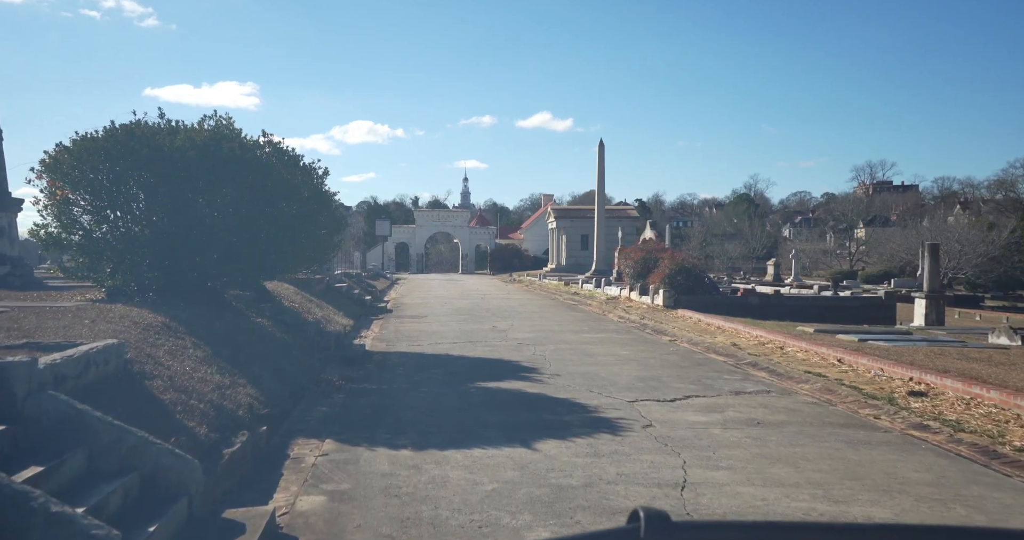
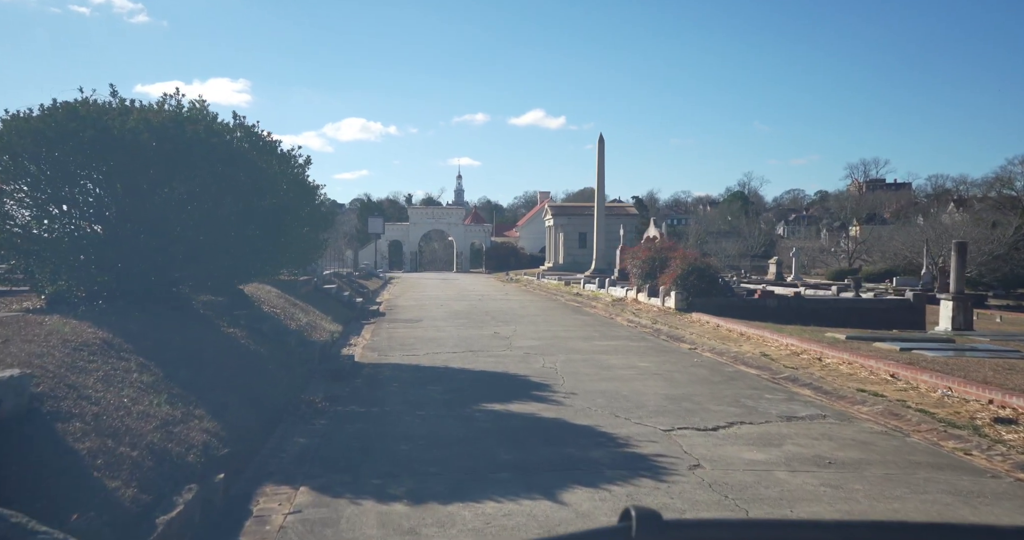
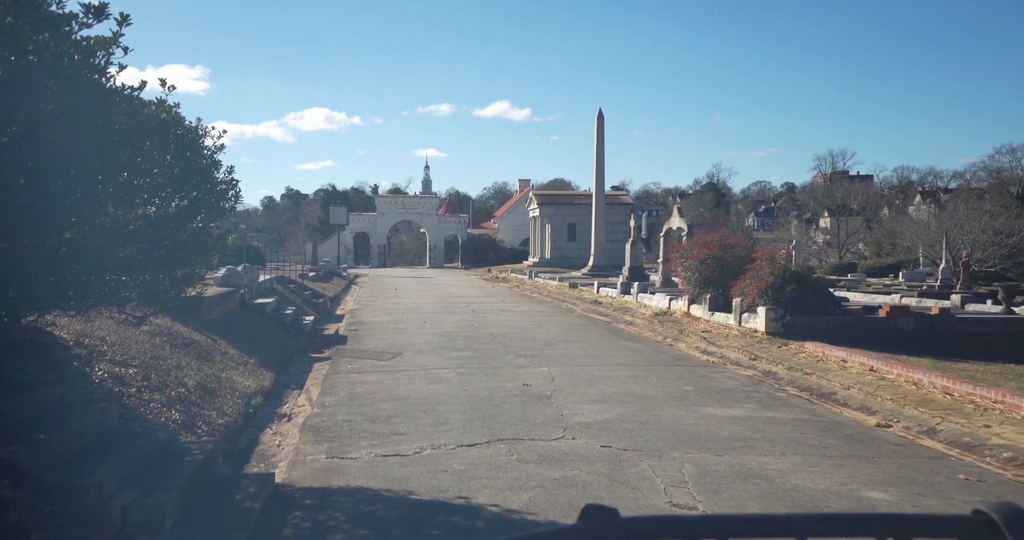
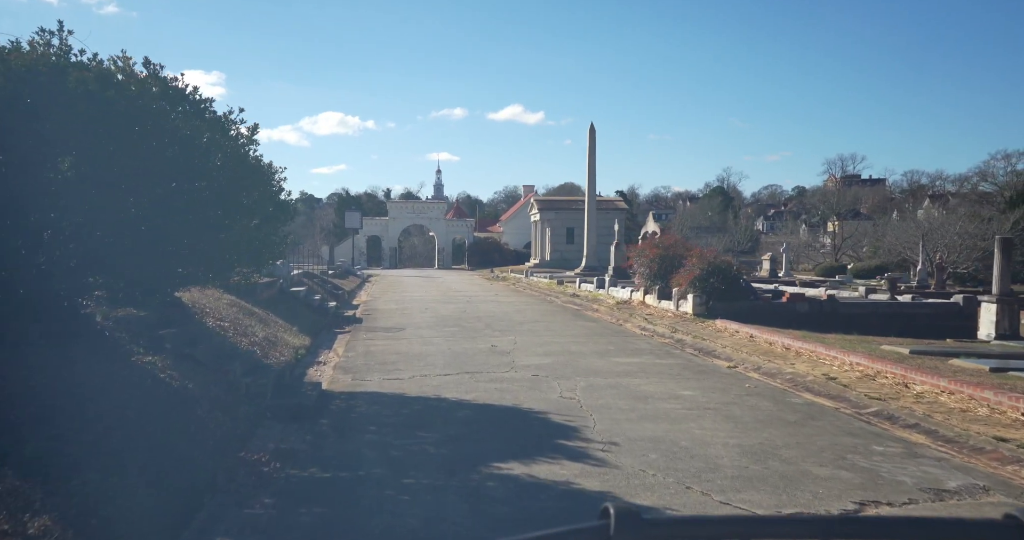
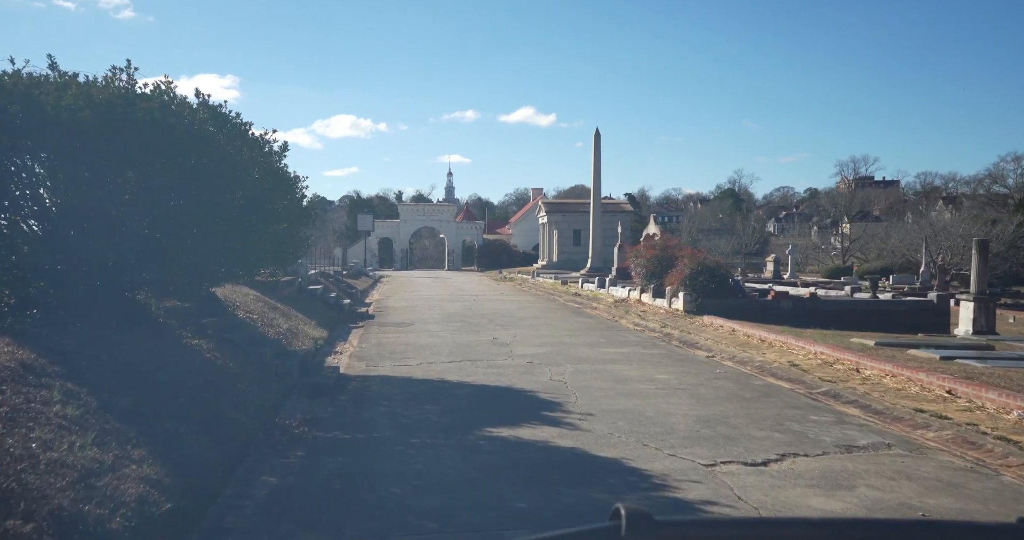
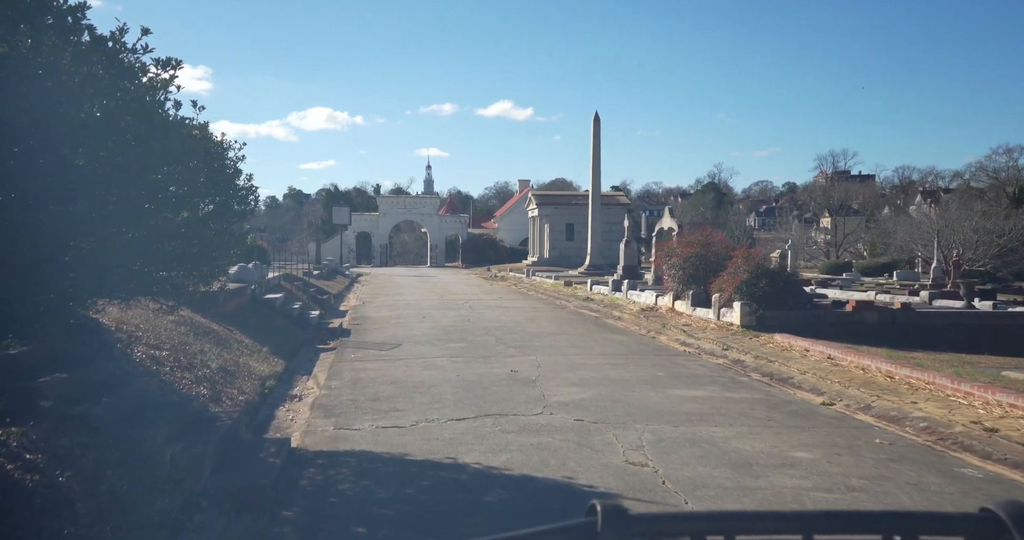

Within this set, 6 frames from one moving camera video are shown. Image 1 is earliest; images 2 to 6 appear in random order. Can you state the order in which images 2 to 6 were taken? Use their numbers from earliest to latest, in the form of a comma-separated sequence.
2, 5, 4, 6, 3
